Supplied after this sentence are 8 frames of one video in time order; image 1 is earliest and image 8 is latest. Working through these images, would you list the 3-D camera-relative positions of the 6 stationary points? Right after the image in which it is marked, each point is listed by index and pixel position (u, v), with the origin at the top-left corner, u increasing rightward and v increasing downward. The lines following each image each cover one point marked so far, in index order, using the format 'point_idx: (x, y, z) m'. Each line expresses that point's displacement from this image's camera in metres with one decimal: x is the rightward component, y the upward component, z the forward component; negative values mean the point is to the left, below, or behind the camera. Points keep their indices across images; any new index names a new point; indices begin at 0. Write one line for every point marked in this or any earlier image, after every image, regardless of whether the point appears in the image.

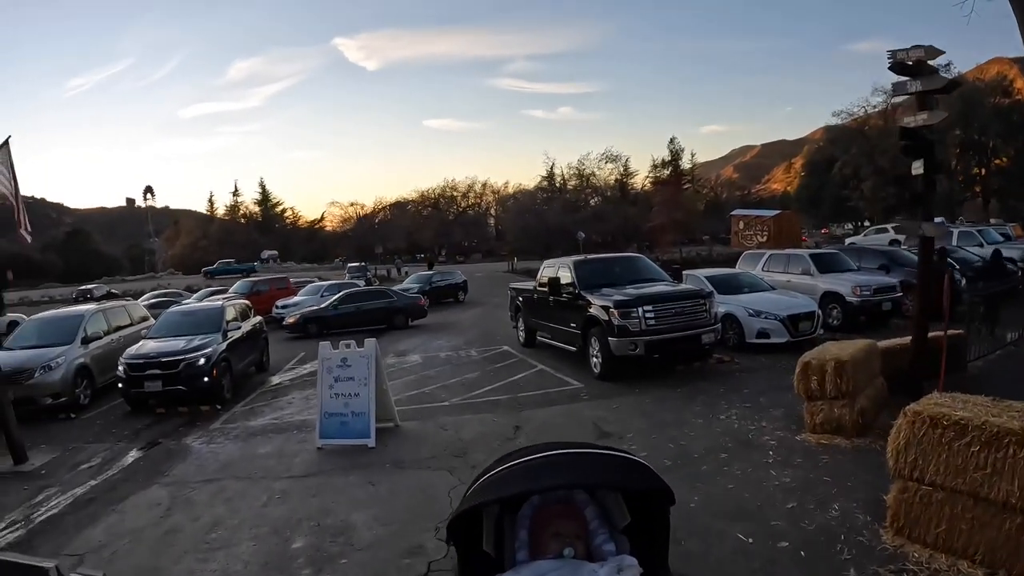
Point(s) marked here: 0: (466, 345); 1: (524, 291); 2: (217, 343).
0: (-1.0, -1.3, +16.9) m
1: (0.0, -0.1, +14.3) m
2: (-4.6, -0.9, +11.8) m
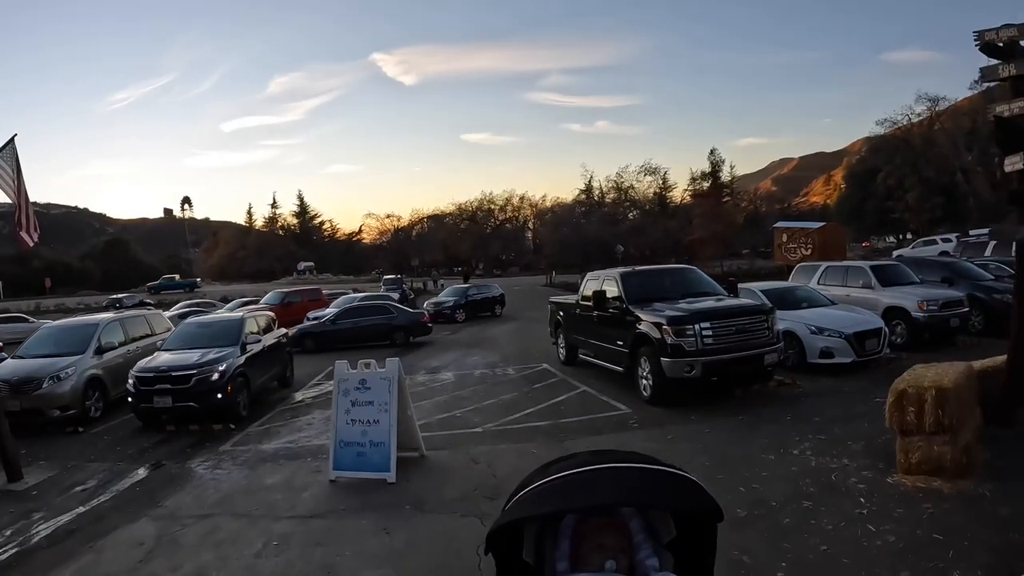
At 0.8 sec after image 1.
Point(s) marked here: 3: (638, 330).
0: (-0.2, -1.6, +16.1) m
1: (+0.7, -0.4, +13.5) m
2: (-4.1, -1.0, +11.2) m
3: (+1.4, -0.6, +9.4) m
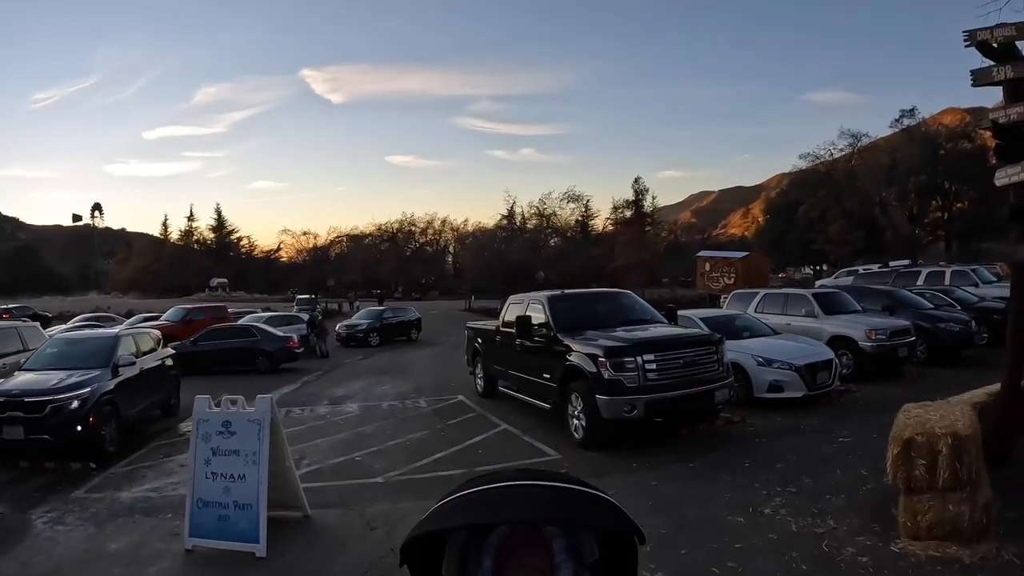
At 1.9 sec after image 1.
0: (-1.8, -2.0, +14.7) m
1: (-0.6, -0.7, +12.3) m
2: (-5.1, -1.2, +9.5) m
3: (+0.5, -0.8, +8.3) m
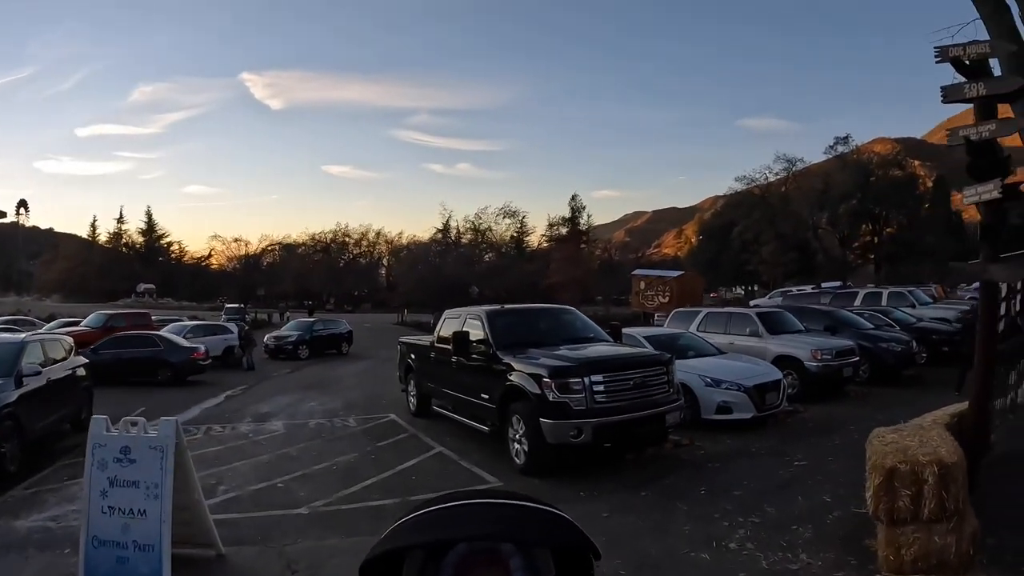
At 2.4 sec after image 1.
0: (-3.0, -2.2, +14.0) m
1: (-1.5, -0.9, +11.7) m
2: (-5.8, -1.2, +8.5) m
3: (-0.1, -1.0, +7.8) m
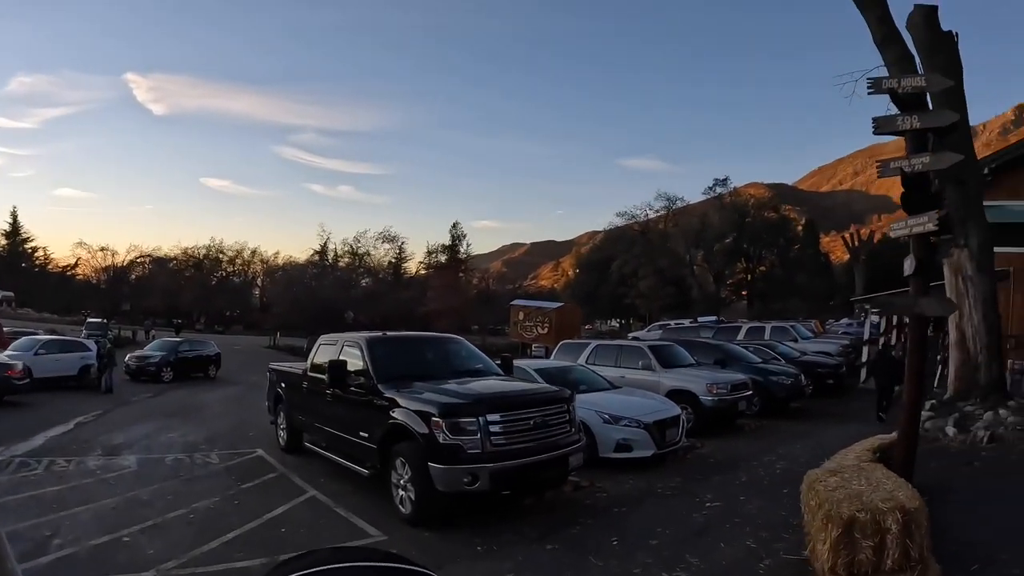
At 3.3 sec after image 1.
0: (-5.0, -2.5, +12.6) m
1: (-3.1, -1.2, +10.6) m
2: (-6.9, -1.3, +6.8) m
3: (-1.1, -1.2, +7.1) m
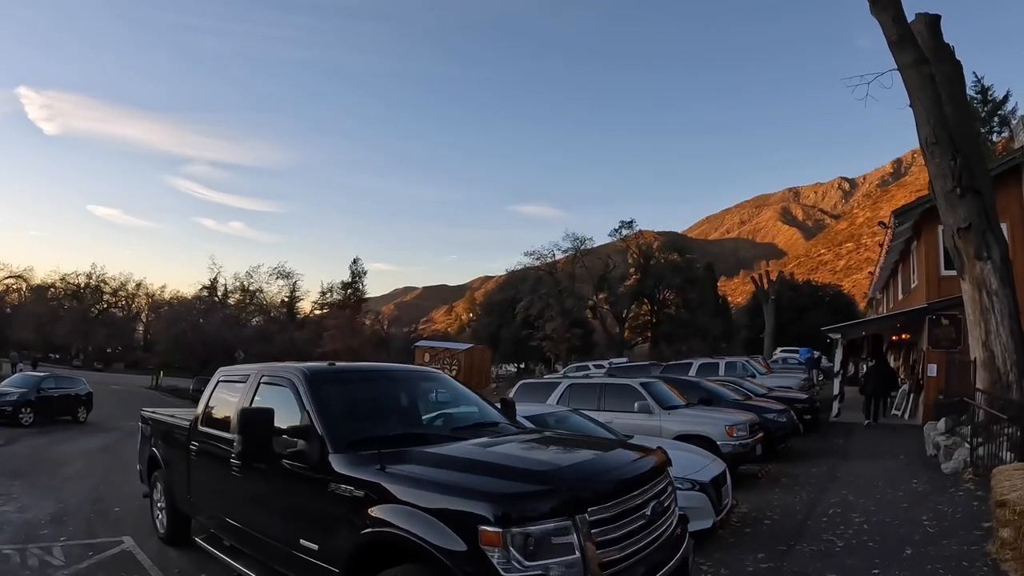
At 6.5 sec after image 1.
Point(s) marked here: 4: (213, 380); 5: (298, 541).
0: (-5.3, -2.7, +8.9) m
1: (-3.2, -1.4, +7.2) m
2: (-6.4, -1.1, +2.9) m
3: (-0.7, -1.2, +4.0) m
4: (-2.6, -0.8, +6.7) m
5: (-1.3, -1.5, +4.7) m
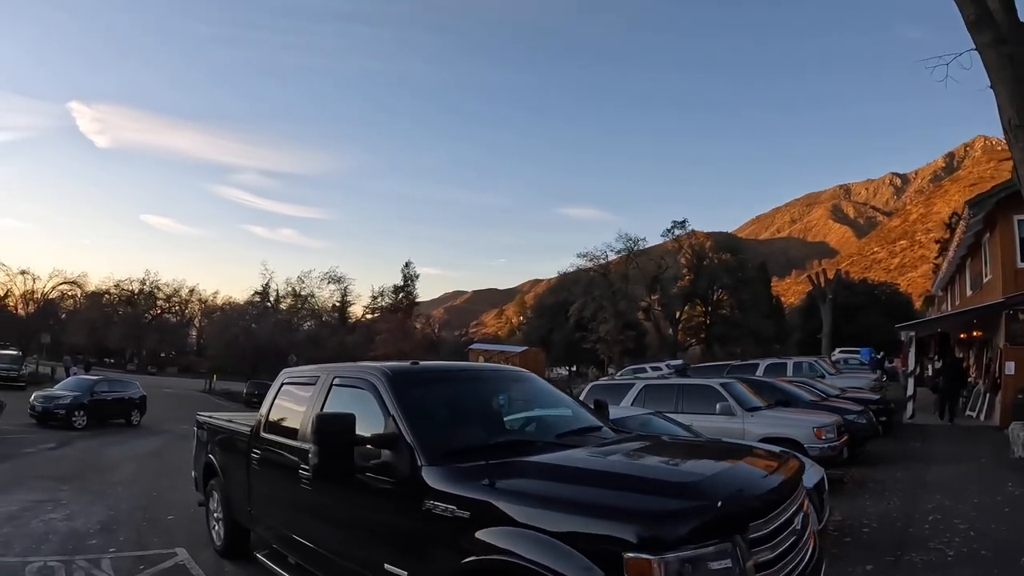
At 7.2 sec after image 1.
0: (-4.4, -2.7, +8.4) m
1: (-2.4, -1.2, +6.6) m
2: (-5.9, -1.1, +2.5) m
3: (-0.1, -1.1, +3.2) m
4: (-1.8, -0.7, +6.0) m
5: (-0.7, -1.4, +4.0) m
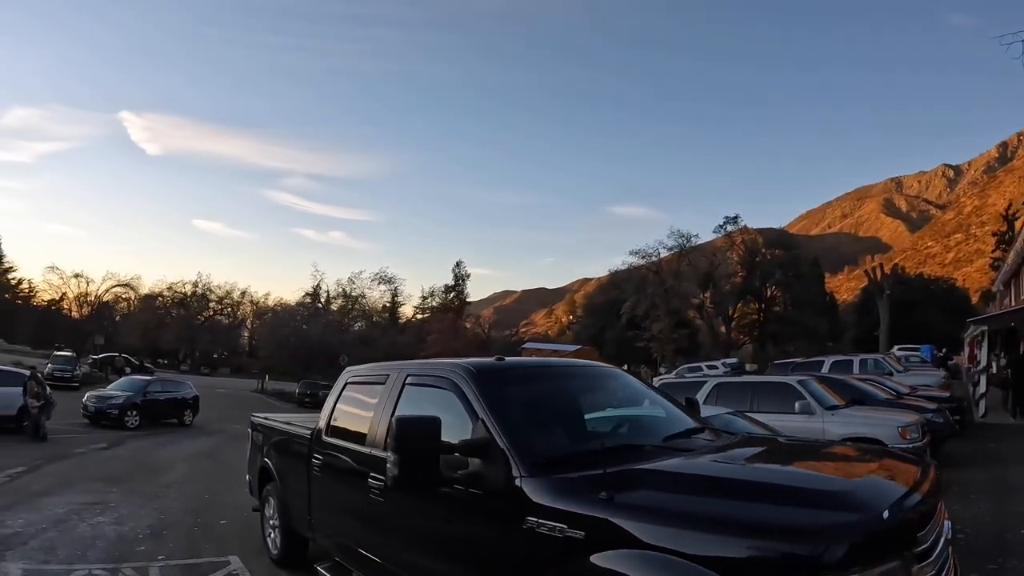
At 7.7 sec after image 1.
0: (-3.7, -2.6, +8.0) m
1: (-1.8, -1.2, +6.1) m
2: (-5.5, -1.0, +2.2) m
3: (+0.3, -0.9, +2.6) m
4: (-1.3, -0.6, +5.5) m
5: (-0.2, -1.3, +3.4) m
